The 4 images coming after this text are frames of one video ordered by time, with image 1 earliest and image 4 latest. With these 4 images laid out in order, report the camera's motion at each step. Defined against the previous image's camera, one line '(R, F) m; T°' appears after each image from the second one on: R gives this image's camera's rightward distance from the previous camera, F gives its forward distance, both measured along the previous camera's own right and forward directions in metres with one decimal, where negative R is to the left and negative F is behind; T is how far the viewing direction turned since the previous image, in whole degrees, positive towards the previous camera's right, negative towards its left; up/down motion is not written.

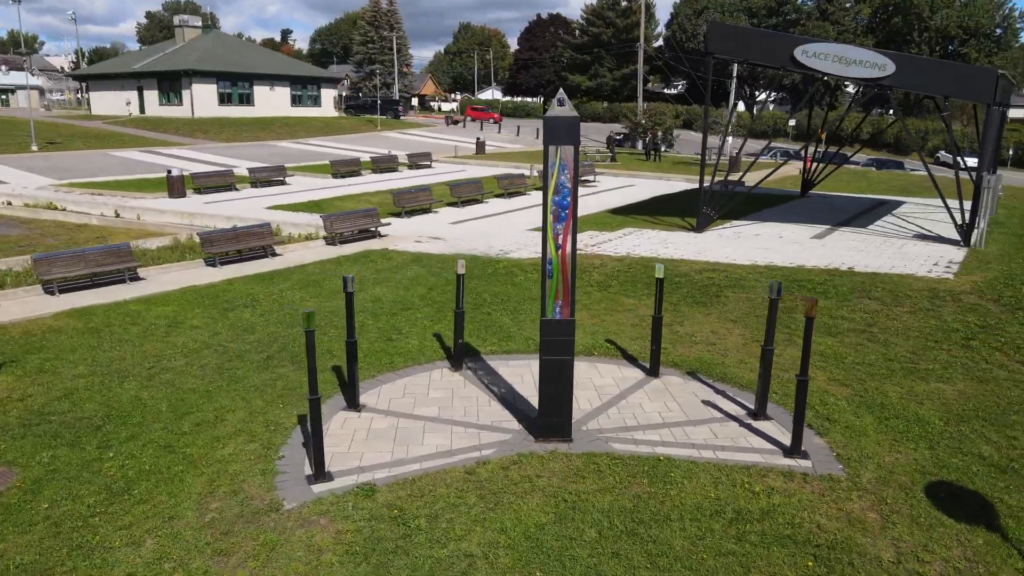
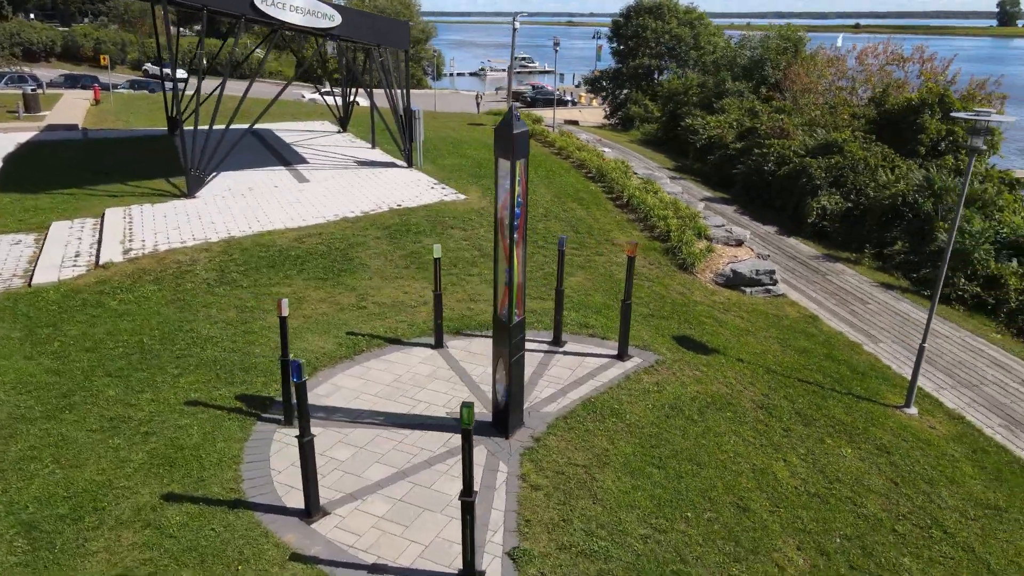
(-4.6, +2.6) m; +57°
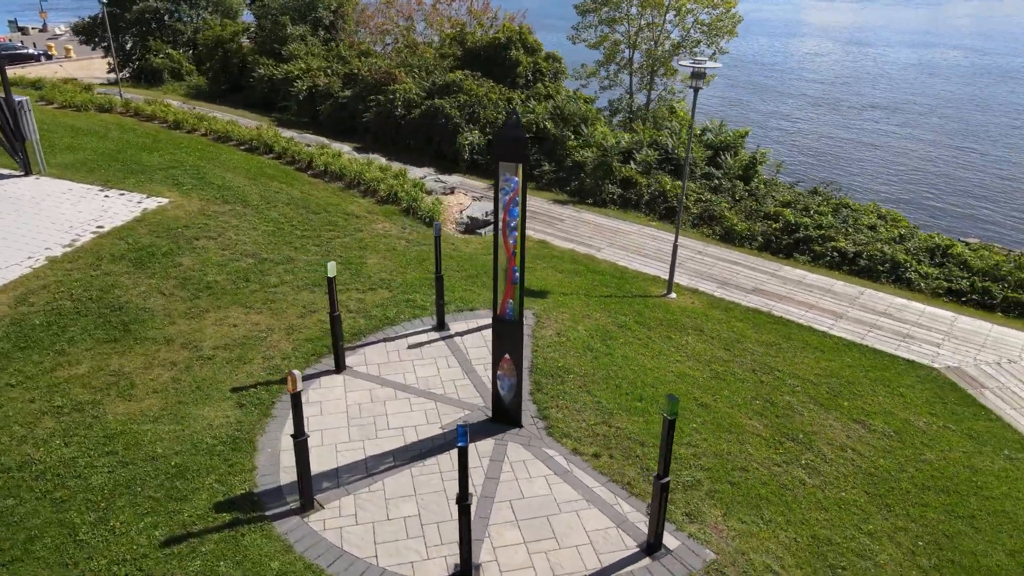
(-3.6, +1.2) m; +36°
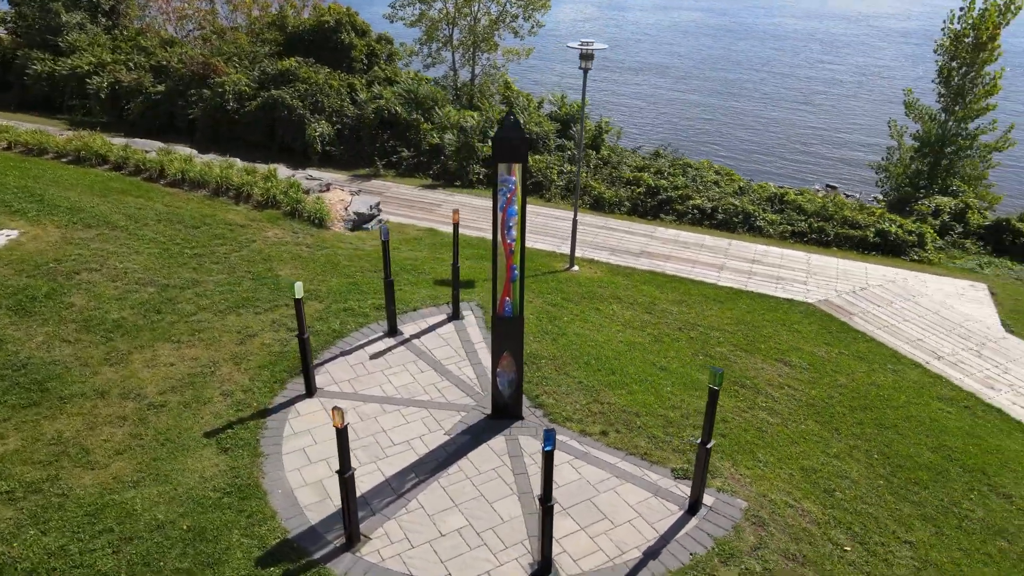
(-1.6, +0.2) m; +15°
